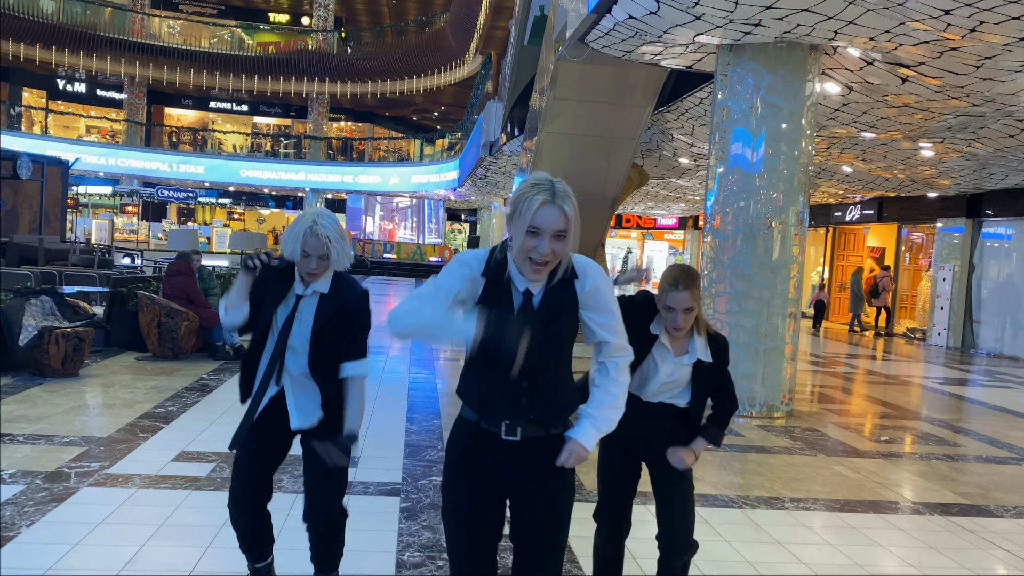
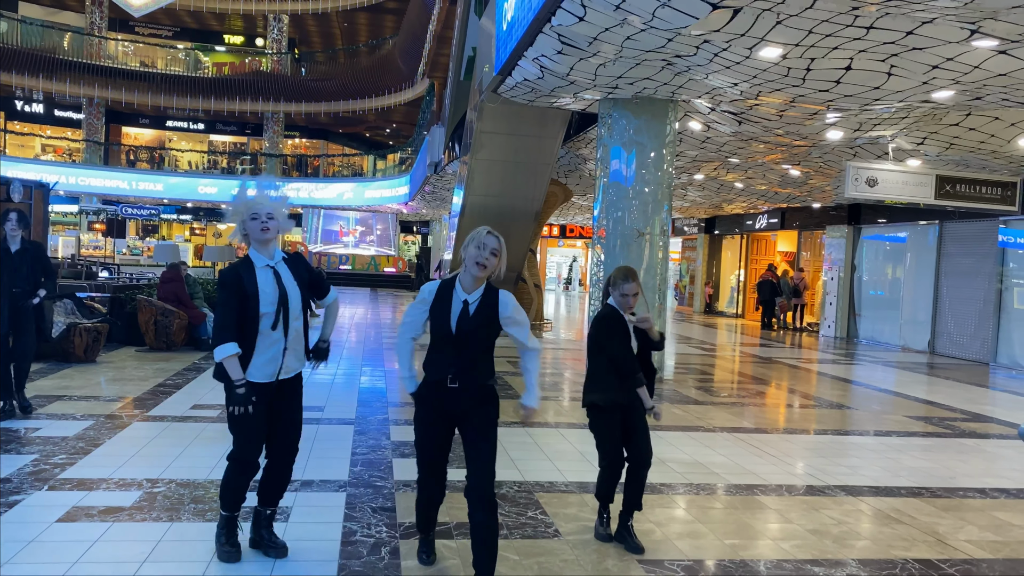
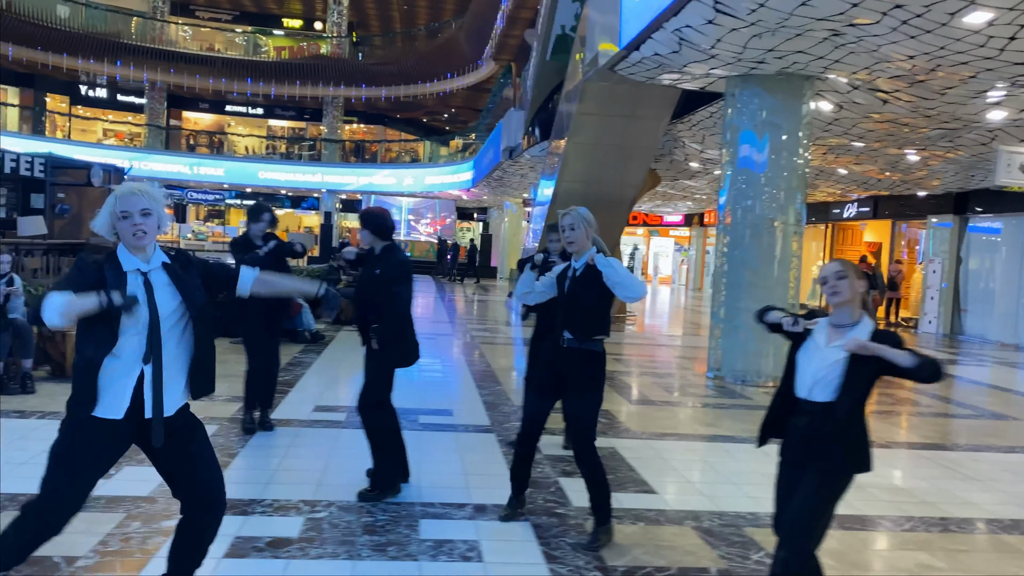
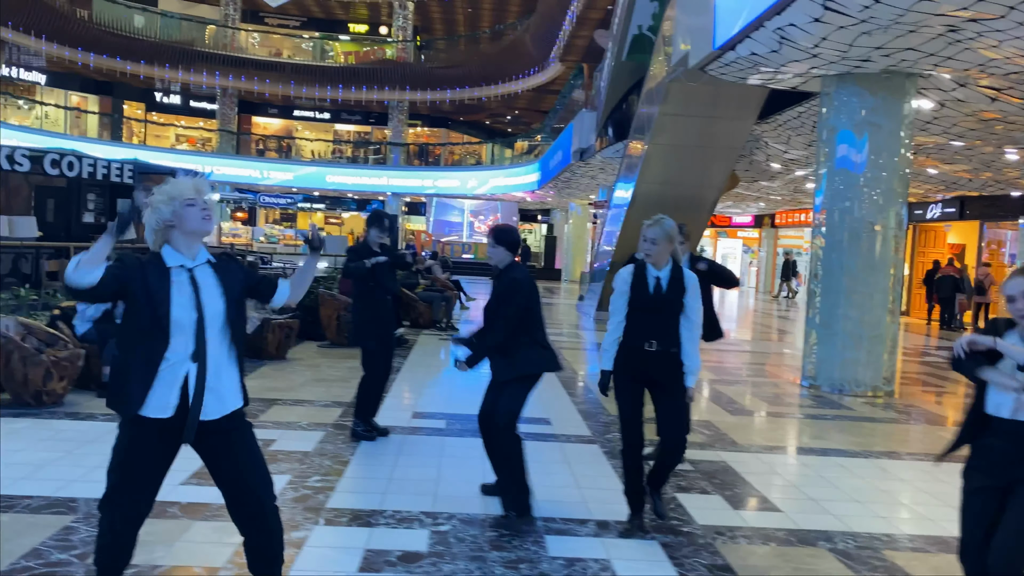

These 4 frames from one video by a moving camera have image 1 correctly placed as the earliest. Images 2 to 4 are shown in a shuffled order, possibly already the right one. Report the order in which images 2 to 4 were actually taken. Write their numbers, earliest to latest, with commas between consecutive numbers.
2, 3, 4
